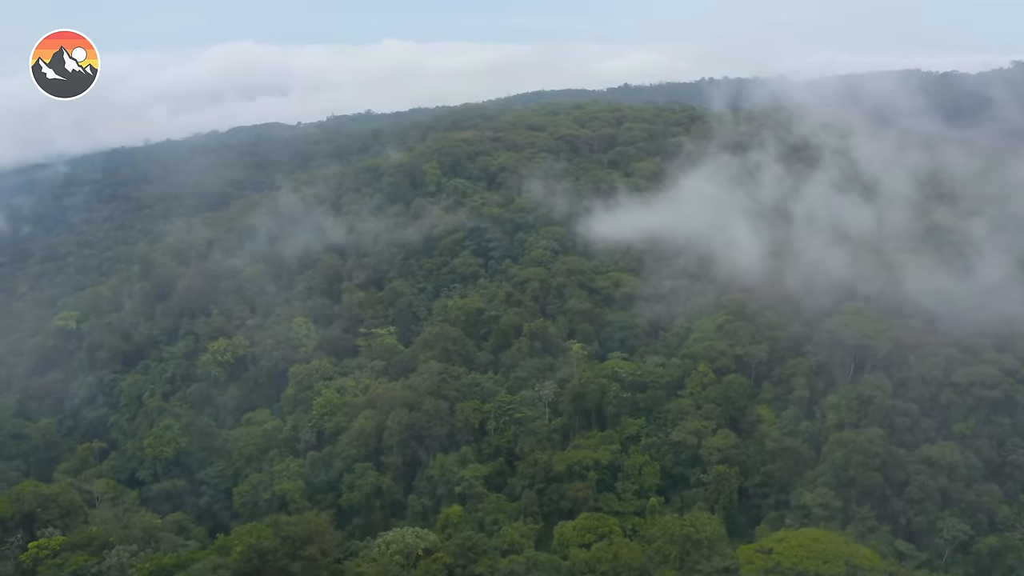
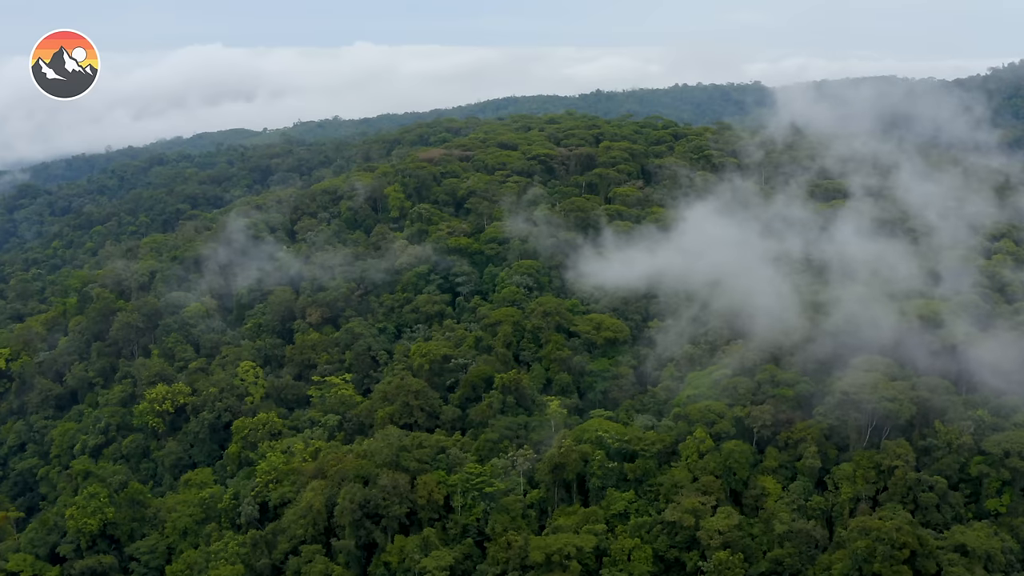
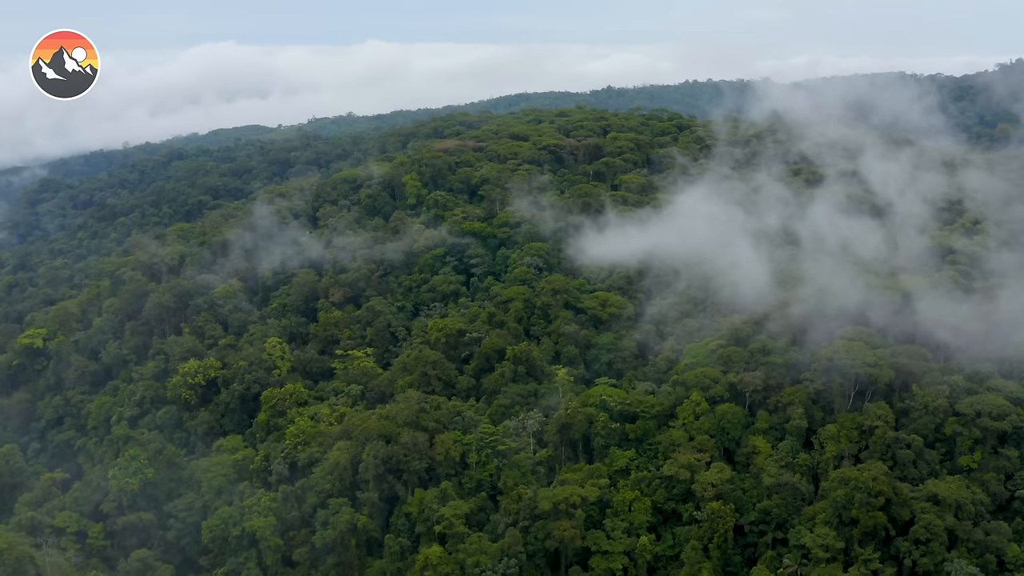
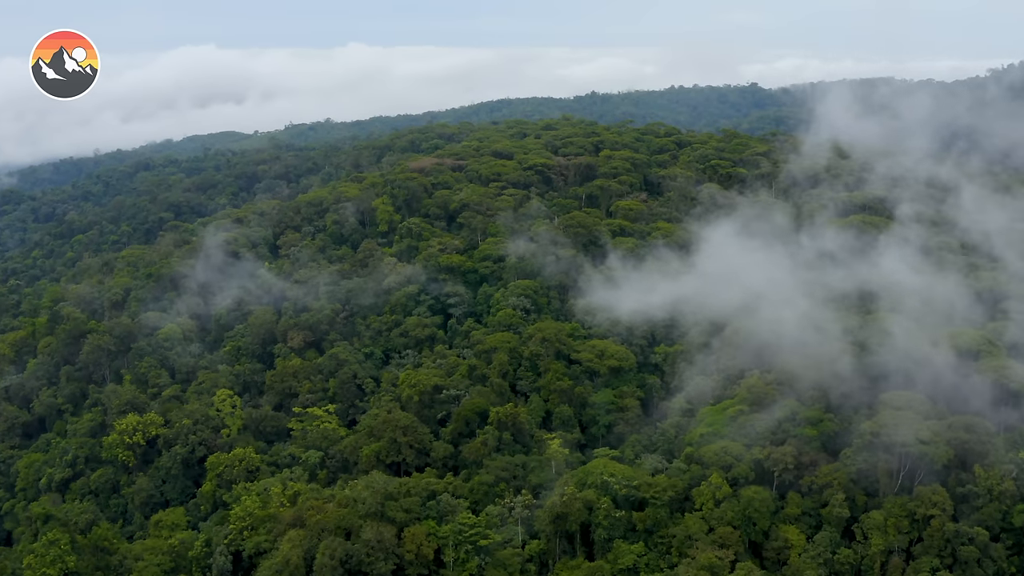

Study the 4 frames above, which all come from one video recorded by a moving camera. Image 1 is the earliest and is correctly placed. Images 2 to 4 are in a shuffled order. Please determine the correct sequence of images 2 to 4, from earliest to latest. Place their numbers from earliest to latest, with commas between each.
3, 2, 4
